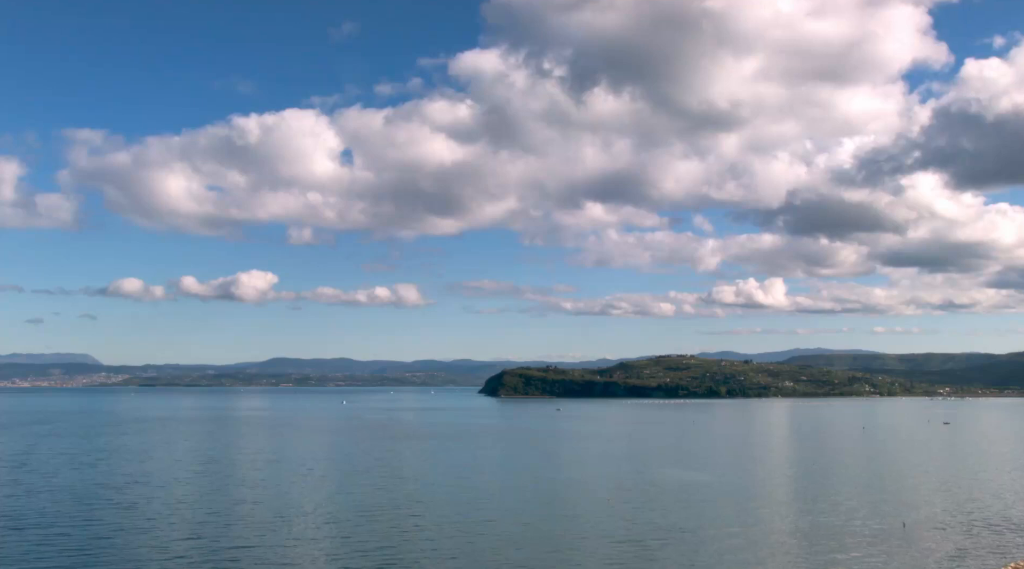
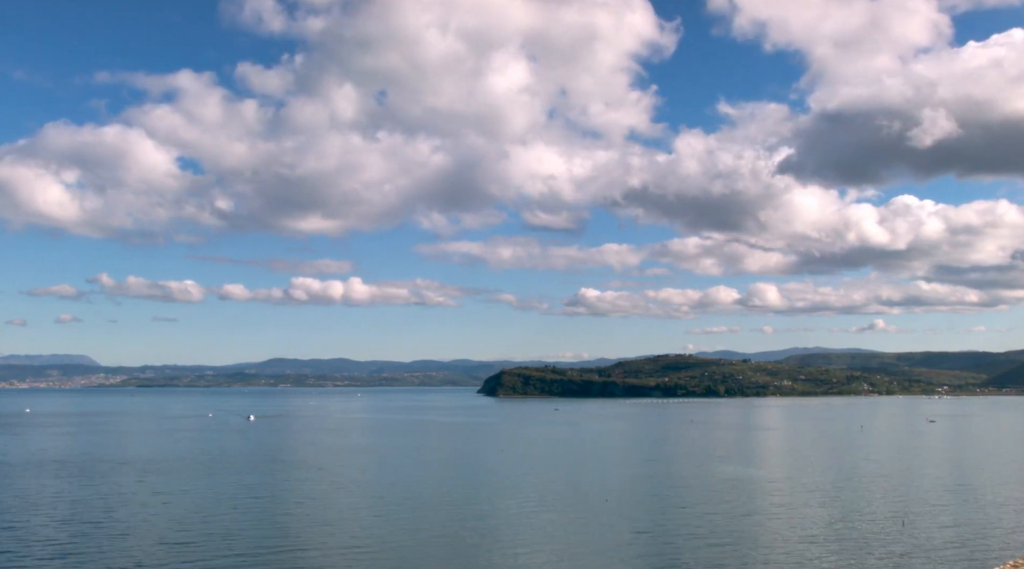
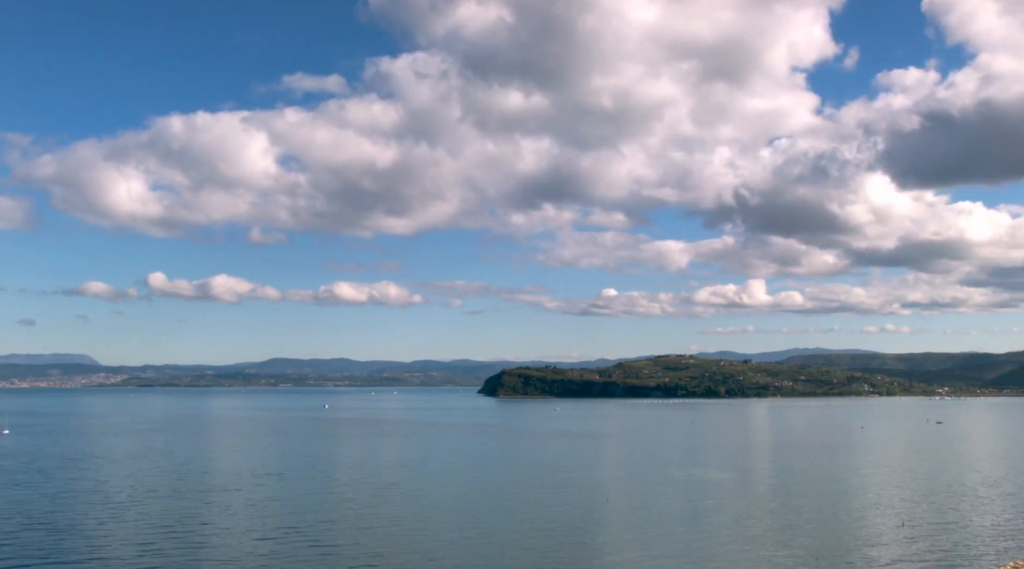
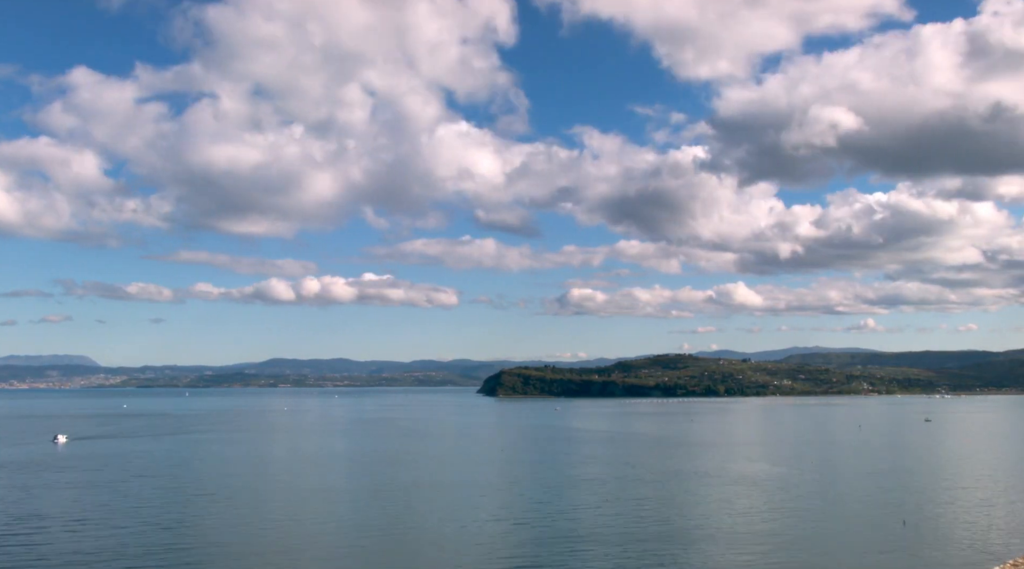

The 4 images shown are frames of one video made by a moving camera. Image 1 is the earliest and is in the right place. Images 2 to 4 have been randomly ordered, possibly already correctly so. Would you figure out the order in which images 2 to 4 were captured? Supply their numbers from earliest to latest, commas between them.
3, 2, 4
